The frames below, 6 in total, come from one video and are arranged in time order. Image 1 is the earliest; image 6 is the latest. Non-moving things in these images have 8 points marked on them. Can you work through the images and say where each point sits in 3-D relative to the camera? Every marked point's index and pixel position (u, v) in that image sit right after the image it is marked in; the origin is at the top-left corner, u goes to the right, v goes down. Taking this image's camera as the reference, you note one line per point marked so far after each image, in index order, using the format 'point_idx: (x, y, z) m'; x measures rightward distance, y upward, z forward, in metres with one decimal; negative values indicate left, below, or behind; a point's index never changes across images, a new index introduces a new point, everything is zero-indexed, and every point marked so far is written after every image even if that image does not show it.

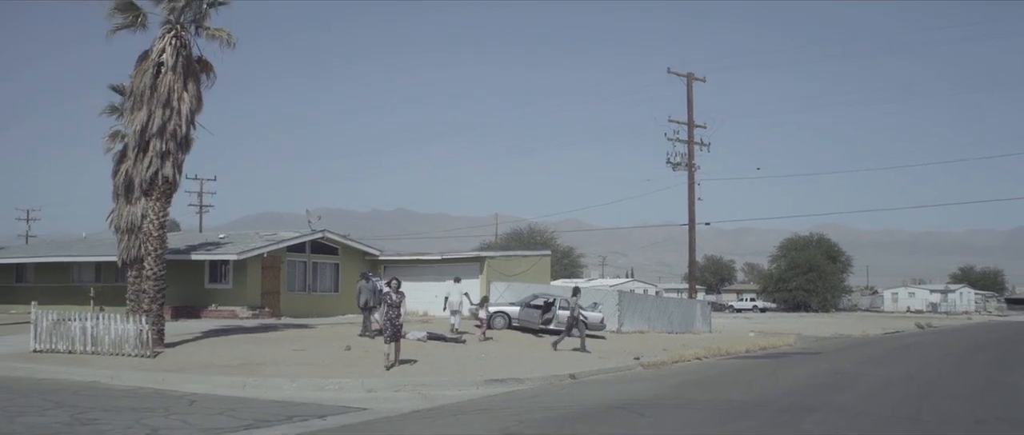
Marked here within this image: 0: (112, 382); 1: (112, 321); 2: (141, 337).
0: (-7.3, -2.9, +16.8) m
1: (-8.5, -2.2, +19.8) m
2: (-7.7, -2.5, +19.4) m
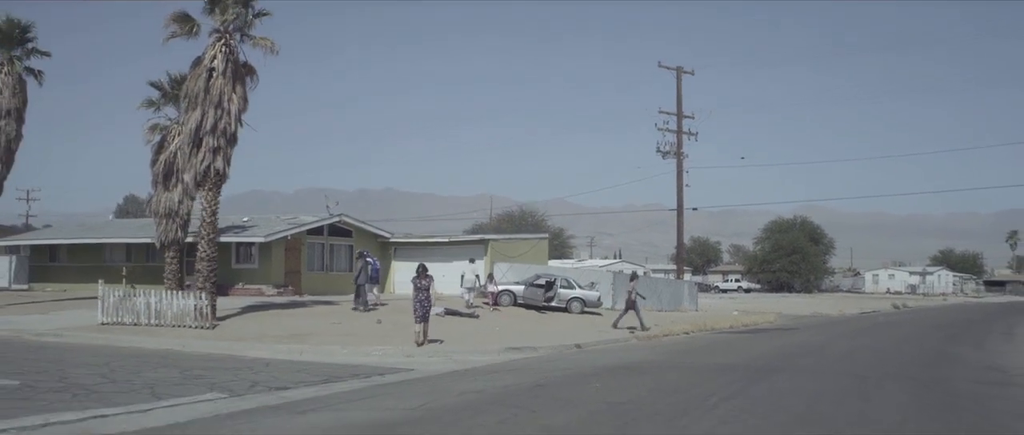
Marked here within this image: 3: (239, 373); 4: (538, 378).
0: (-6.9, -2.7, +19.5) m
1: (-8.2, -1.9, +22.5) m
2: (-7.4, -2.2, +22.1) m
3: (-4.4, -2.5, +15.0) m
4: (+0.4, -2.6, +14.7) m
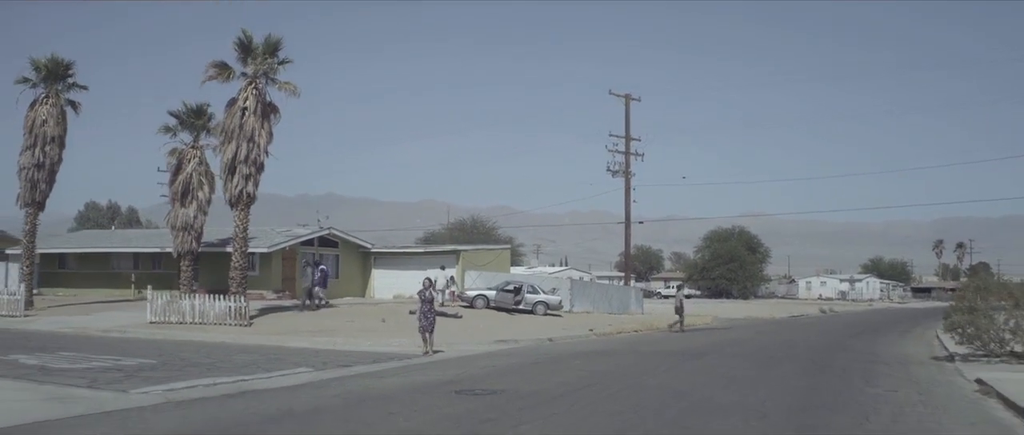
0: (-7.2, -3.1, +24.1) m
1: (-8.7, -2.4, +27.0) m
2: (-7.9, -2.7, +26.6) m
3: (-4.4, -3.0, +19.8) m
4: (+0.4, -3.0, +19.8) m
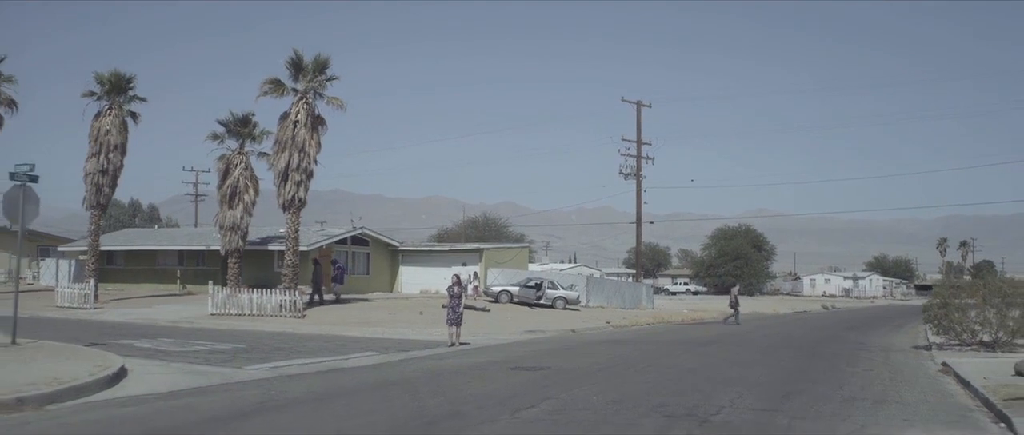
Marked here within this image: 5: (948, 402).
0: (-6.4, -3.2, +27.1) m
1: (-7.8, -2.5, +30.0) m
2: (-7.0, -2.8, +29.6) m
3: (-3.6, -3.1, +22.7) m
4: (+1.2, -3.2, +22.7) m
5: (+5.8, -2.4, +12.3) m
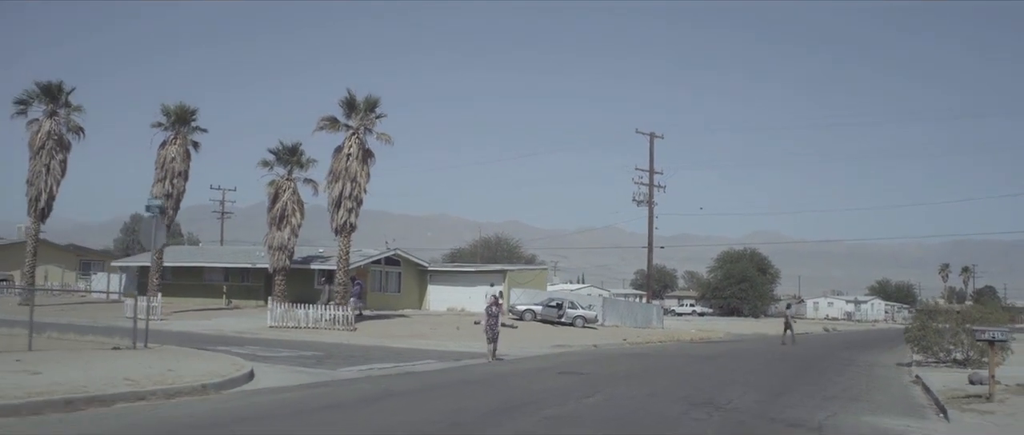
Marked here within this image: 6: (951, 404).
0: (-5.4, -4.0, +30.6) m
1: (-6.8, -3.3, +33.5) m
2: (-6.0, -3.6, +33.1) m
3: (-2.6, -3.8, +26.2) m
4: (+2.2, -4.0, +26.1) m
5: (+6.7, -3.1, +15.7) m
6: (+6.8, -2.9, +14.4) m
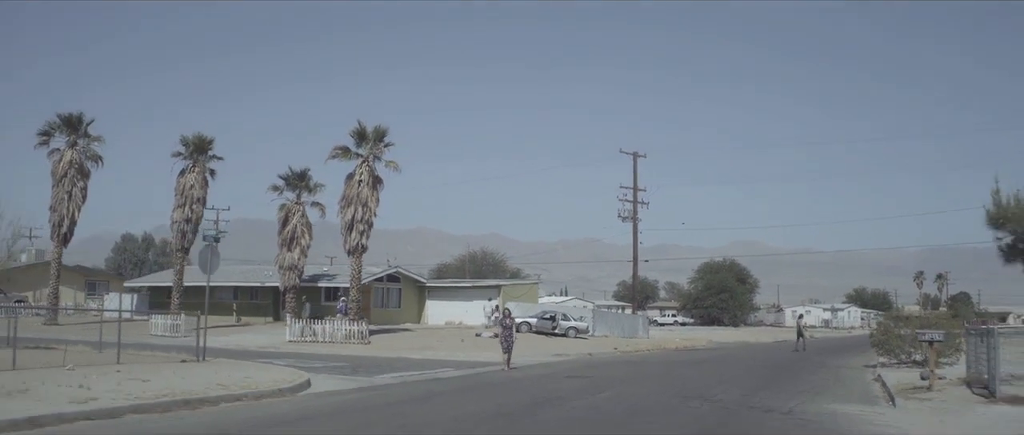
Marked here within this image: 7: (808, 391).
0: (-5.2, -4.8, +33.4) m
1: (-6.7, -4.2, +36.2) m
2: (-5.9, -4.5, +35.9) m
3: (-2.4, -4.6, +29.0) m
4: (+2.4, -4.6, +29.1) m
5: (+7.2, -3.6, +18.8) m
6: (+7.3, -3.3, +17.4) m
7: (+5.9, -3.5, +18.4) m
